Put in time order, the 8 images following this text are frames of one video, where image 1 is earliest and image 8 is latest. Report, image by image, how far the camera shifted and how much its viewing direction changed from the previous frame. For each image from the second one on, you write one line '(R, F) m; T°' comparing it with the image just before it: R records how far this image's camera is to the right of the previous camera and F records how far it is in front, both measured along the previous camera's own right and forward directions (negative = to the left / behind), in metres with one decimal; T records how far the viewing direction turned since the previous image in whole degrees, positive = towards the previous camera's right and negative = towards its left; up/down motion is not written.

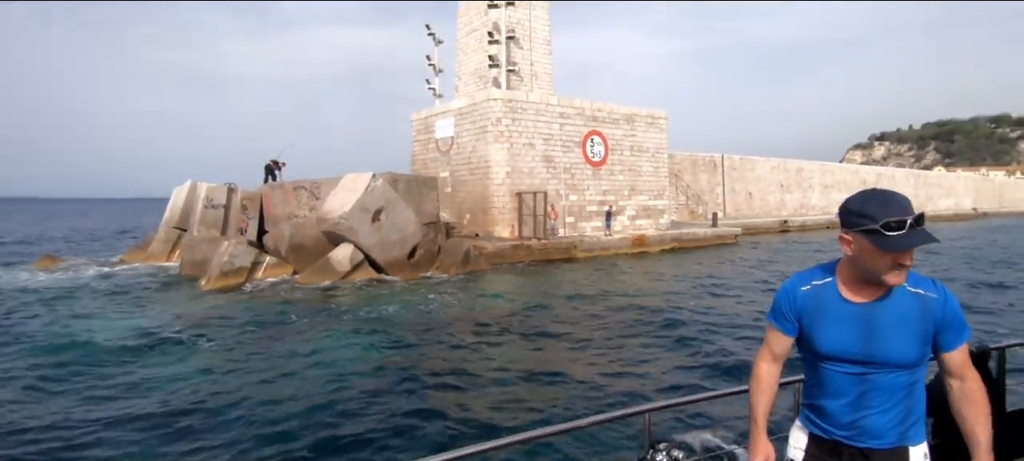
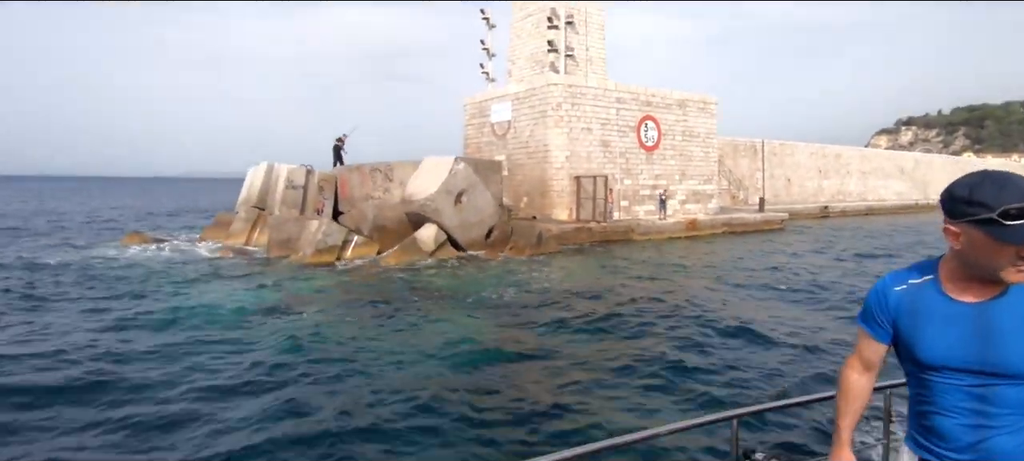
(-1.8, -0.6) m; -2°
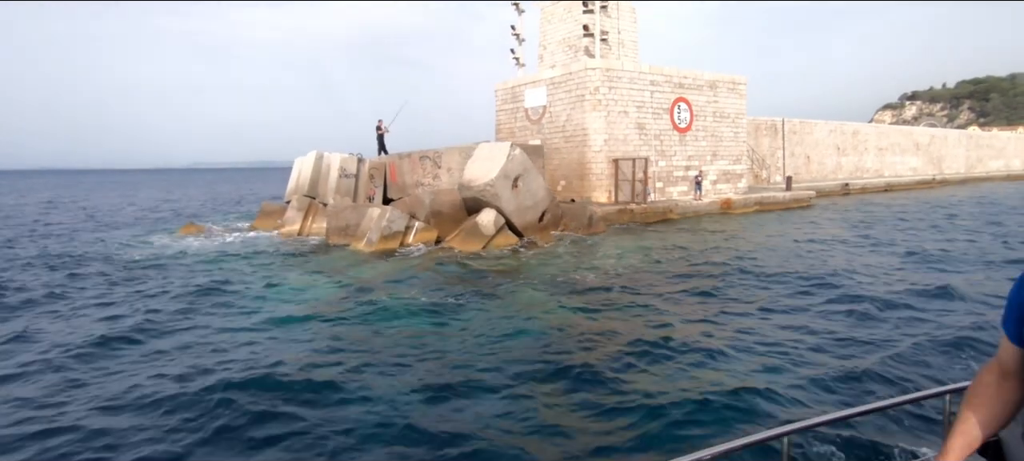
(-1.6, -0.5) m; 0°
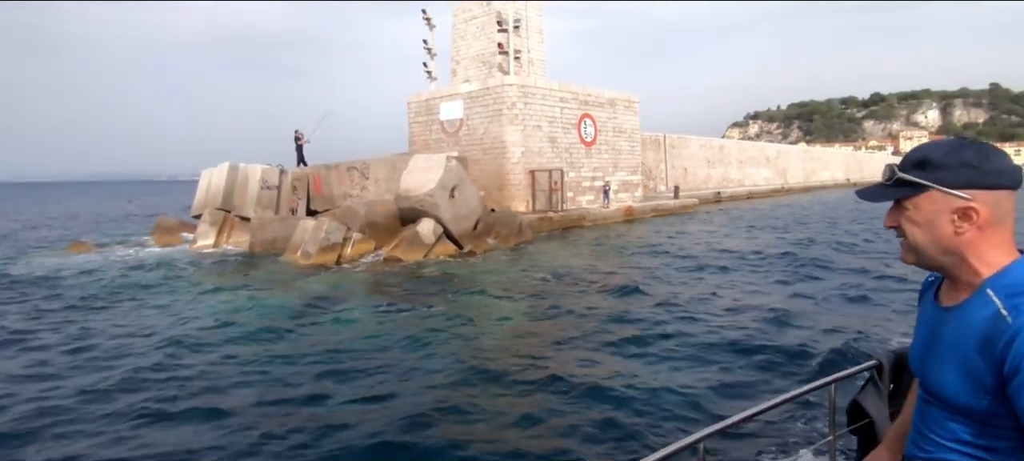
(-1.6, -0.6) m; +12°
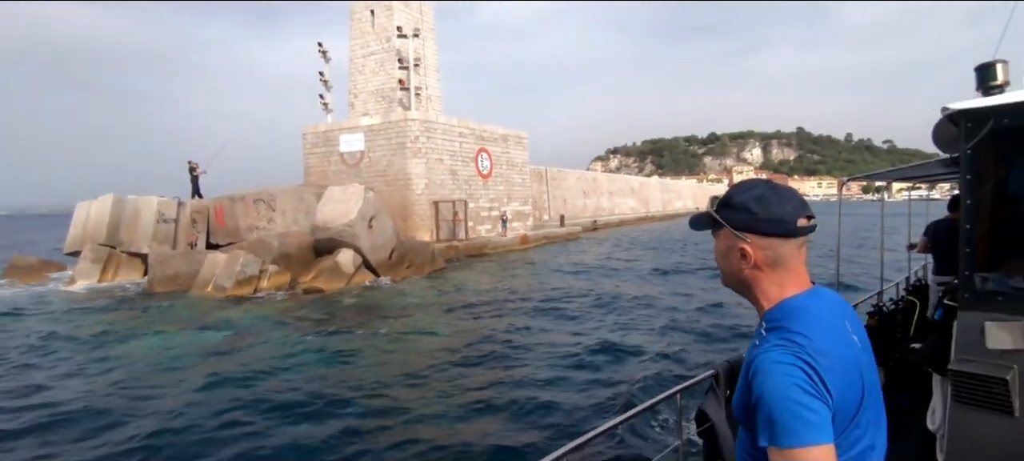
(-1.4, -1.0) m; +13°
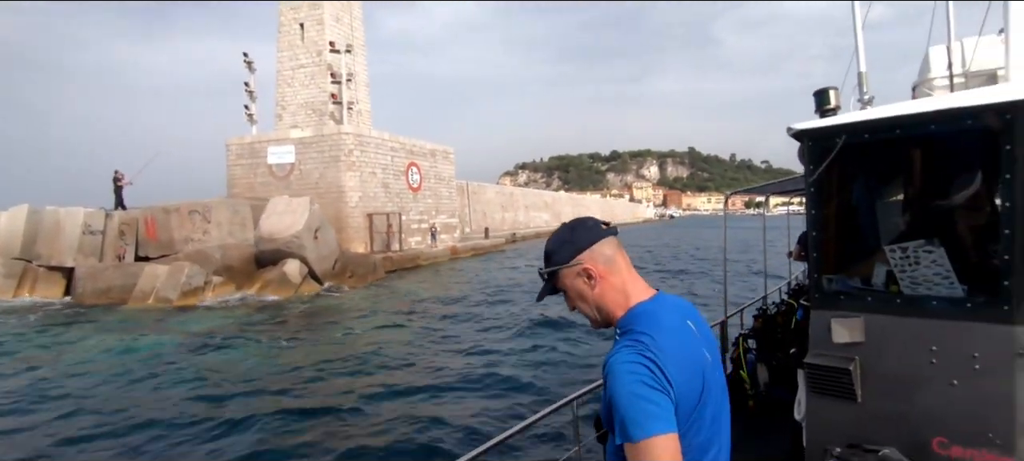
(-1.1, -1.2) m; +10°
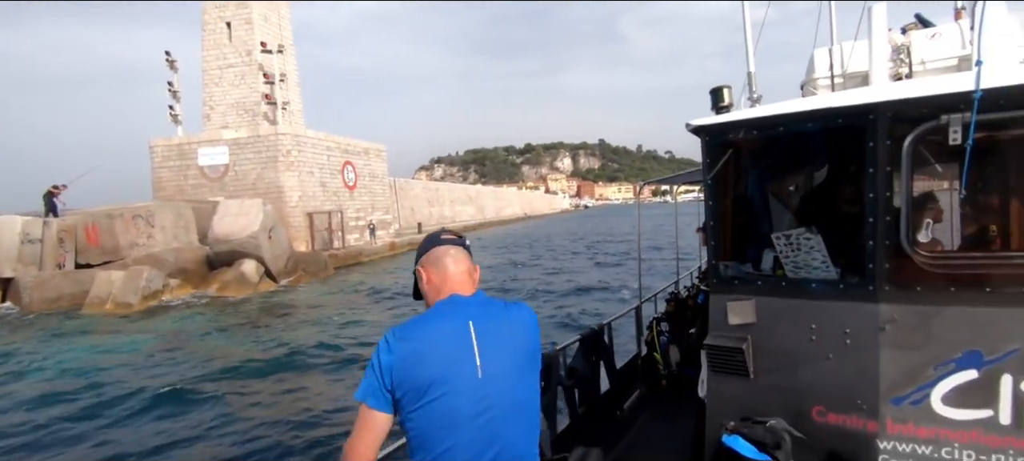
(-1.1, -1.6) m; +9°
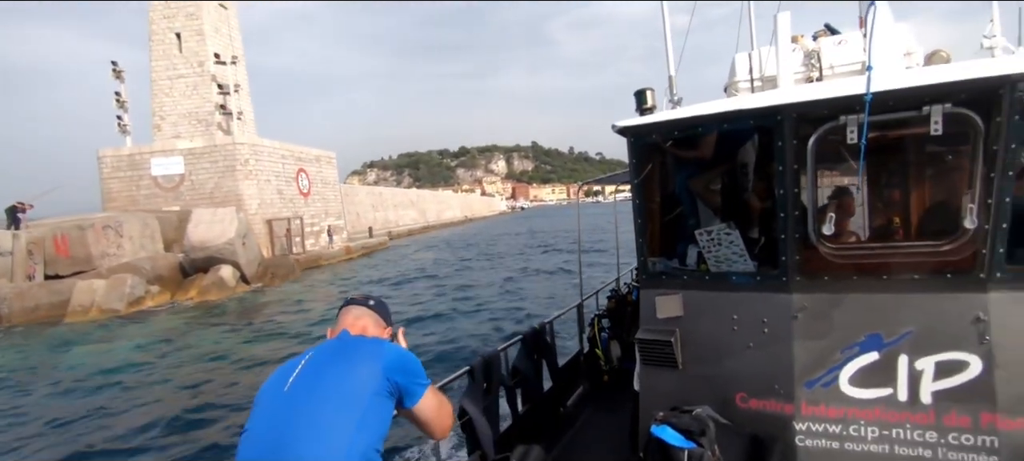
(-1.0, -1.9) m; +7°
